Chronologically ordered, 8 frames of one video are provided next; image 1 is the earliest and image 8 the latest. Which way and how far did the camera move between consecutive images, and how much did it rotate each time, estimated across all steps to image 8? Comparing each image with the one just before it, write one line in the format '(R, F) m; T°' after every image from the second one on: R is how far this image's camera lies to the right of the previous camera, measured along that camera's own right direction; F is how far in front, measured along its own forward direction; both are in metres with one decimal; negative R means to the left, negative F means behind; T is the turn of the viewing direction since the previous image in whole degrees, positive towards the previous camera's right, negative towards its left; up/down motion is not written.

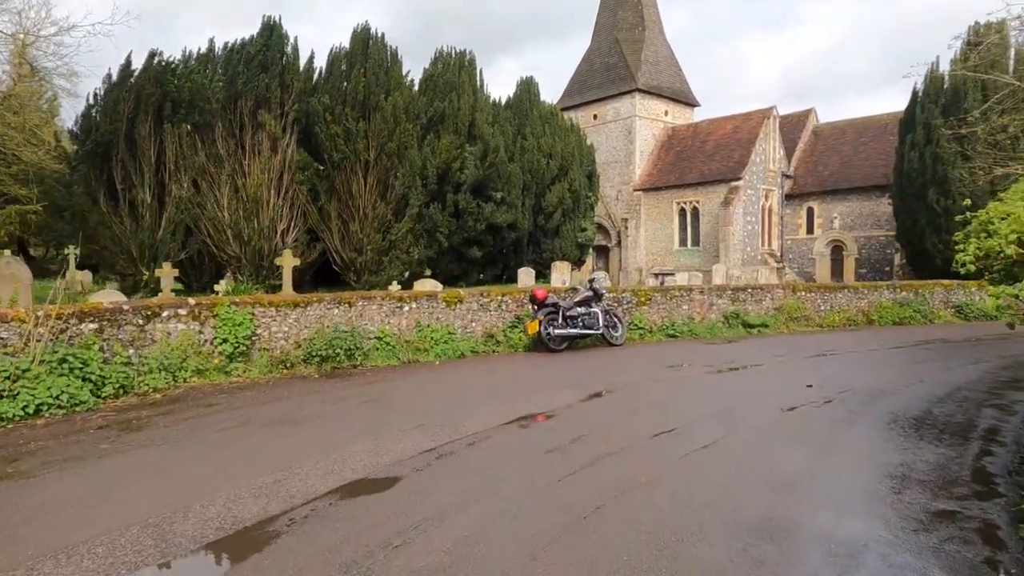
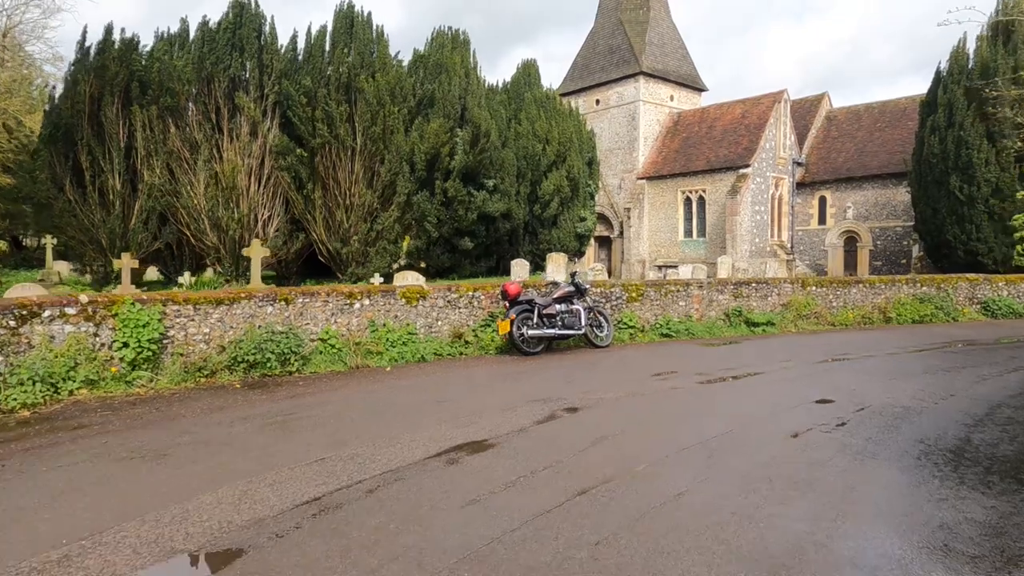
(+0.7, +1.5) m; -1°
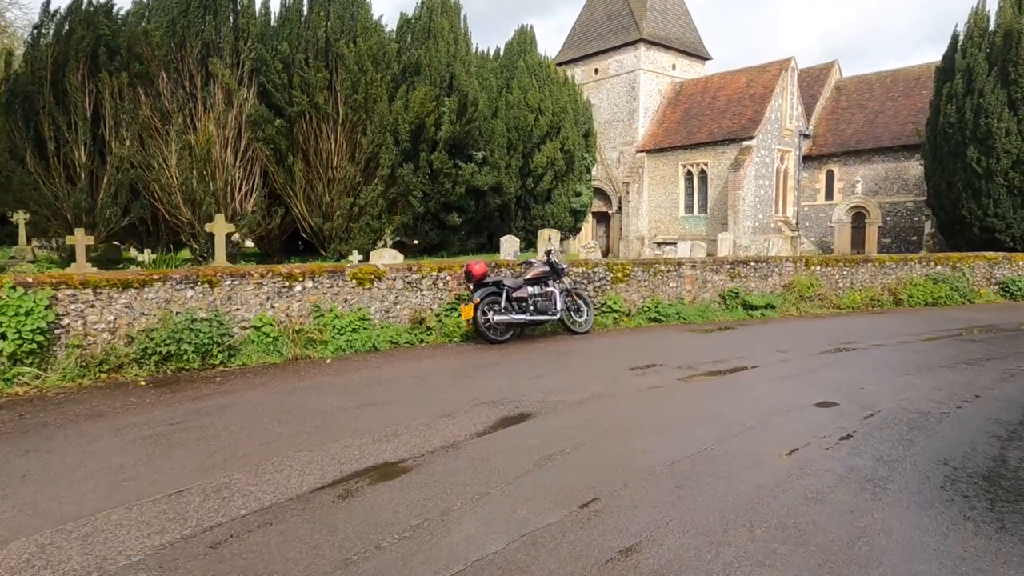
(+0.6, +1.2) m; 0°
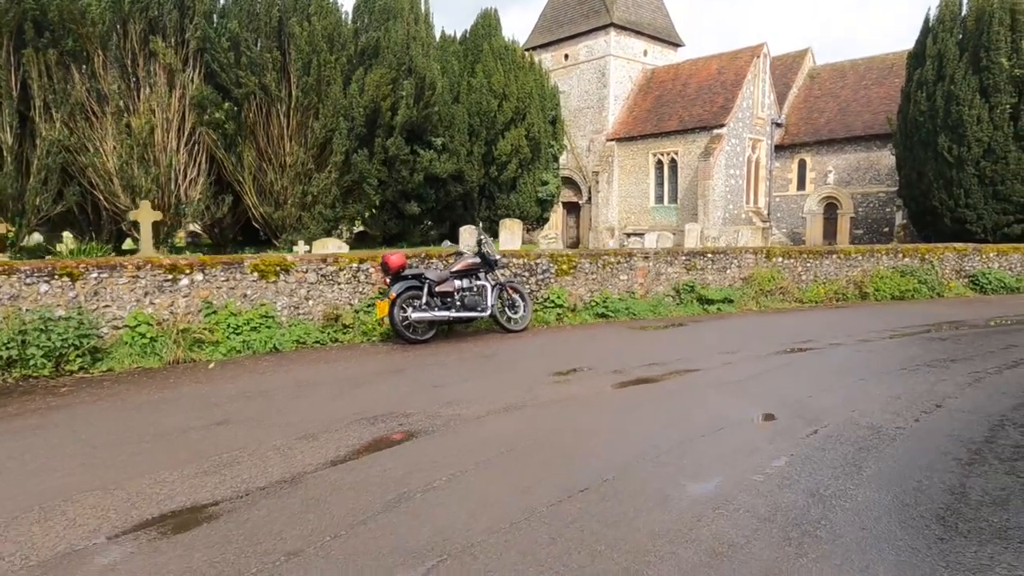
(+0.8, +1.0) m; +2°
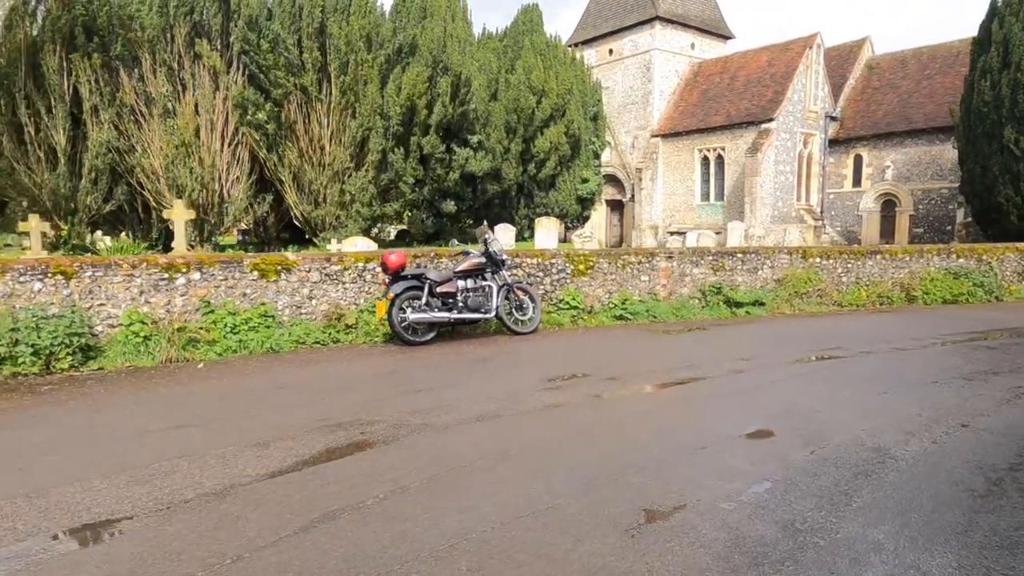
(+0.6, +0.4) m; -5°
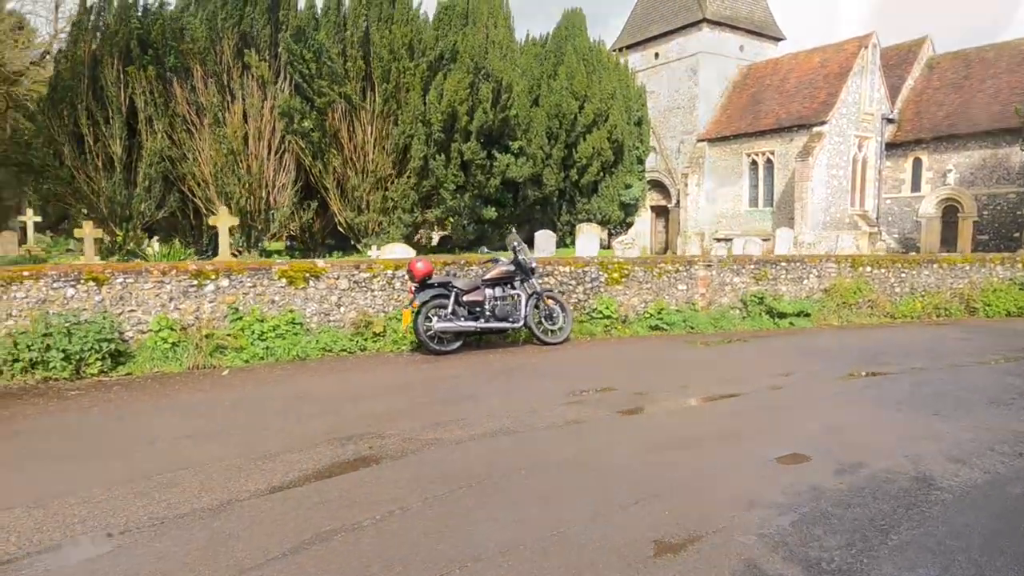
(+0.2, +0.2) m; -4°
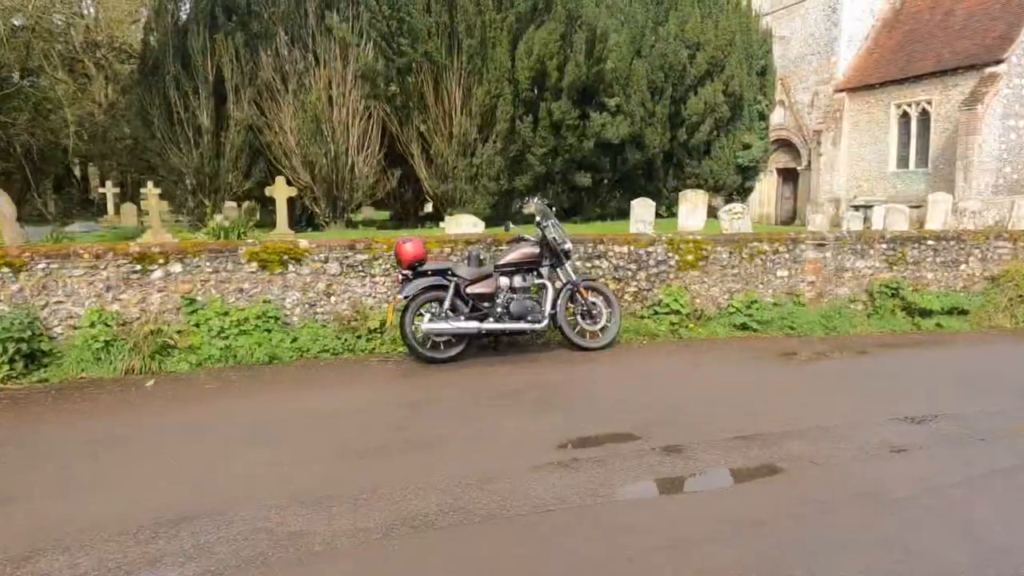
(+1.0, +2.2) m; -11°
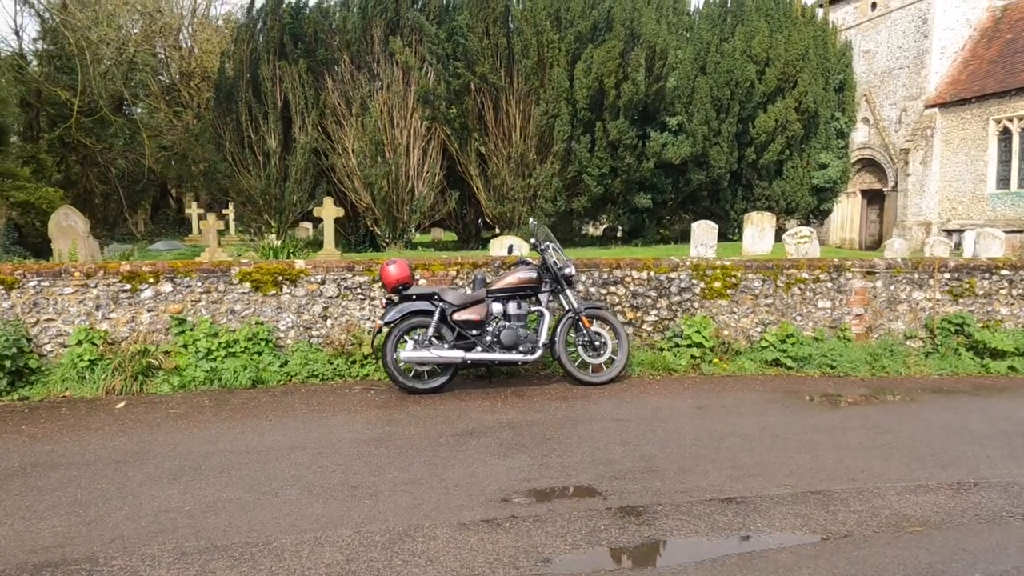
(+0.8, +0.5) m; -7°
